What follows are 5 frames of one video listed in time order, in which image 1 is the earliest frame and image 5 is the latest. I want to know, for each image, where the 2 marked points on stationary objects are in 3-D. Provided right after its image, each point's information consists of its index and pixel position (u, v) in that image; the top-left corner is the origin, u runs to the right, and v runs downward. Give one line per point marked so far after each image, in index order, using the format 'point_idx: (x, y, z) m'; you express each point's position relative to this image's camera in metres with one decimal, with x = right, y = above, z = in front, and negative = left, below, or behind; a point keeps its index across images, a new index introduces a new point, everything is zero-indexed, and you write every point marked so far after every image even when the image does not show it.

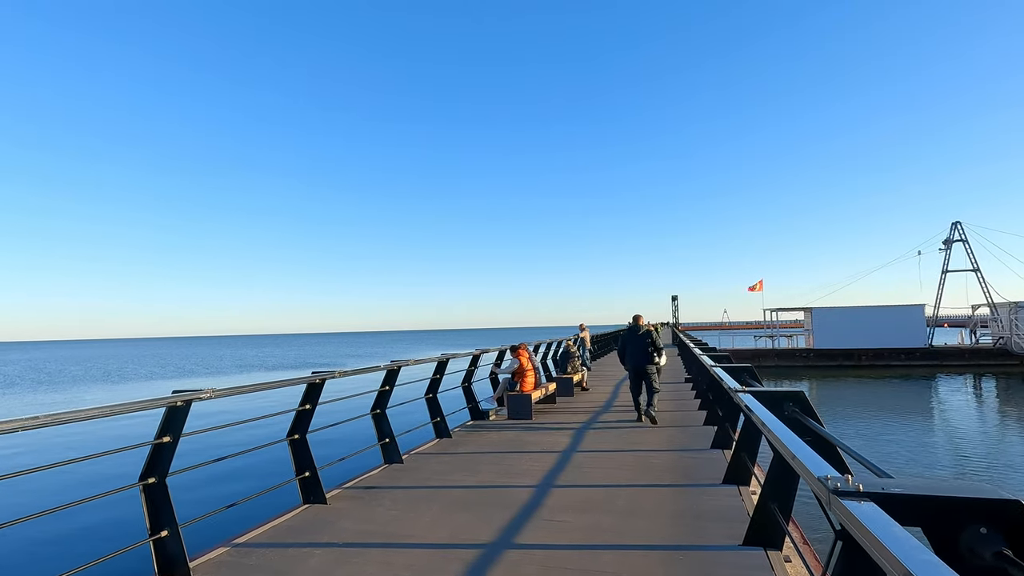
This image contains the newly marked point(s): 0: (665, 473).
0: (+1.5, -1.8, +5.8) m
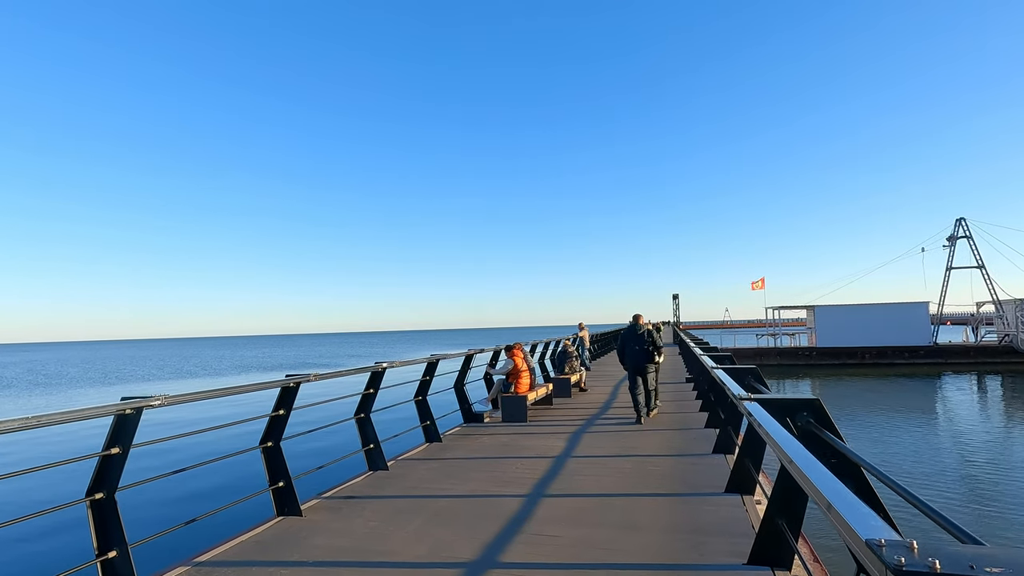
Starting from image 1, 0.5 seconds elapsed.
0: (+1.8, -1.9, +6.9) m
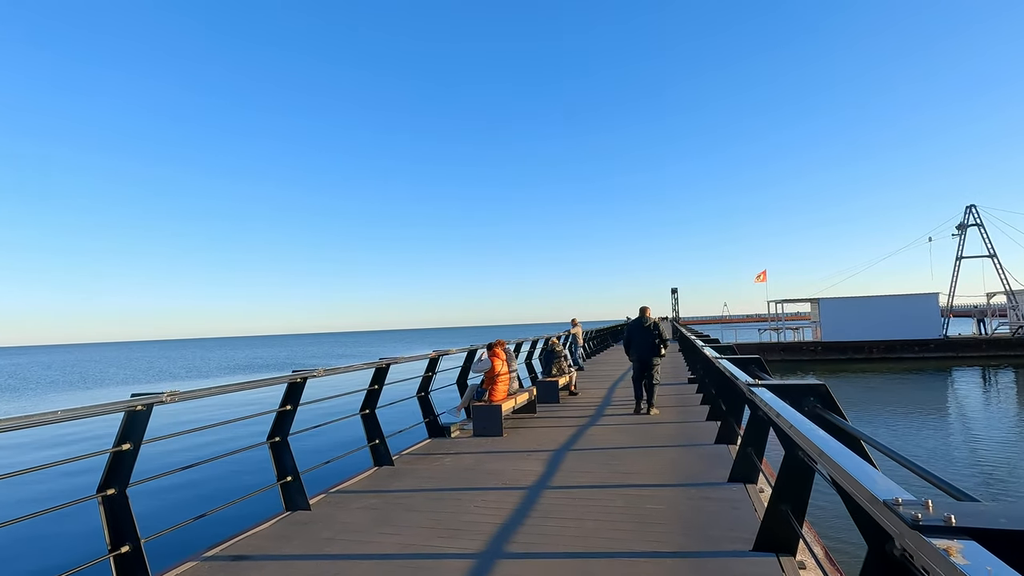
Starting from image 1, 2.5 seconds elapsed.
0: (+1.5, -1.7, +5.5) m
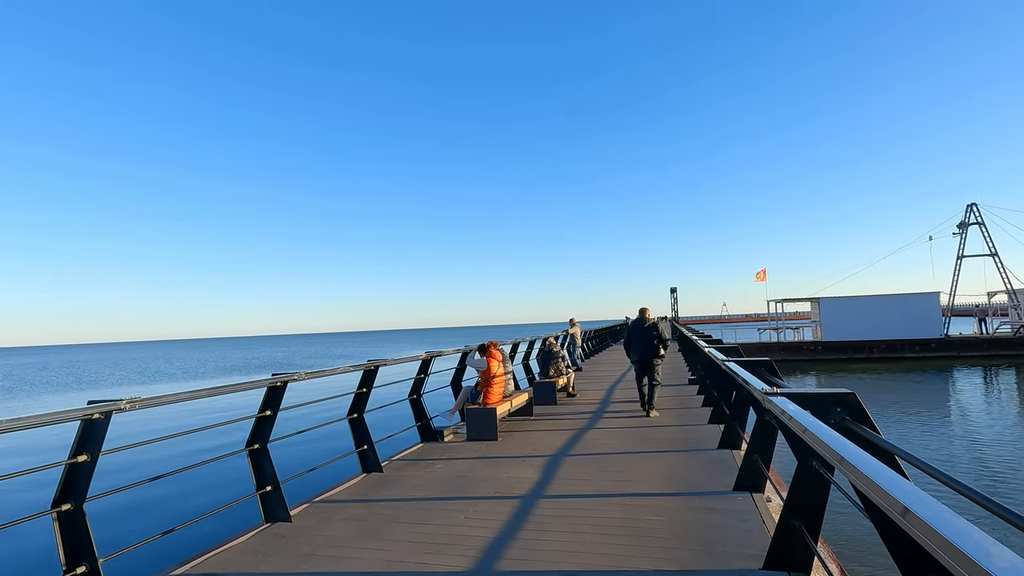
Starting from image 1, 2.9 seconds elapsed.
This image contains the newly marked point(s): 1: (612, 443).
0: (+1.8, -1.8, +6.7) m
1: (+1.2, -1.8, +6.7) m
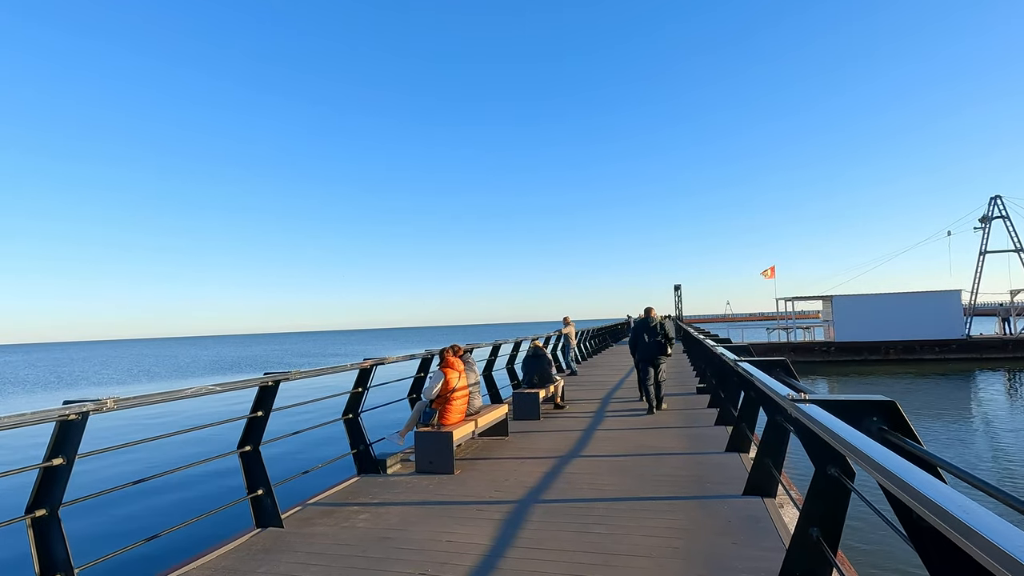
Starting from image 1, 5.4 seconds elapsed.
0: (+1.4, -1.7, +5.0) m
1: (+0.8, -1.7, +5.0) m
